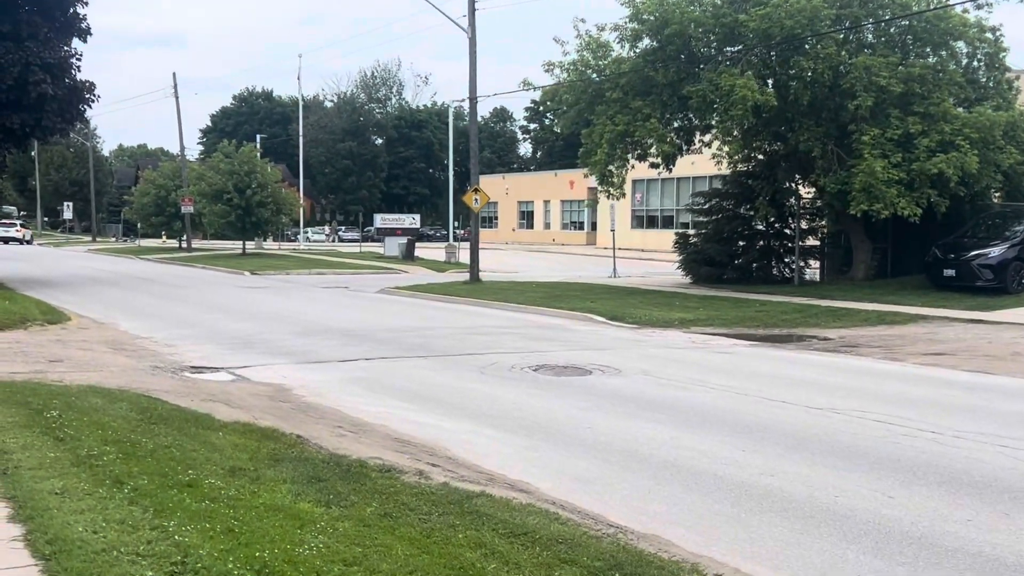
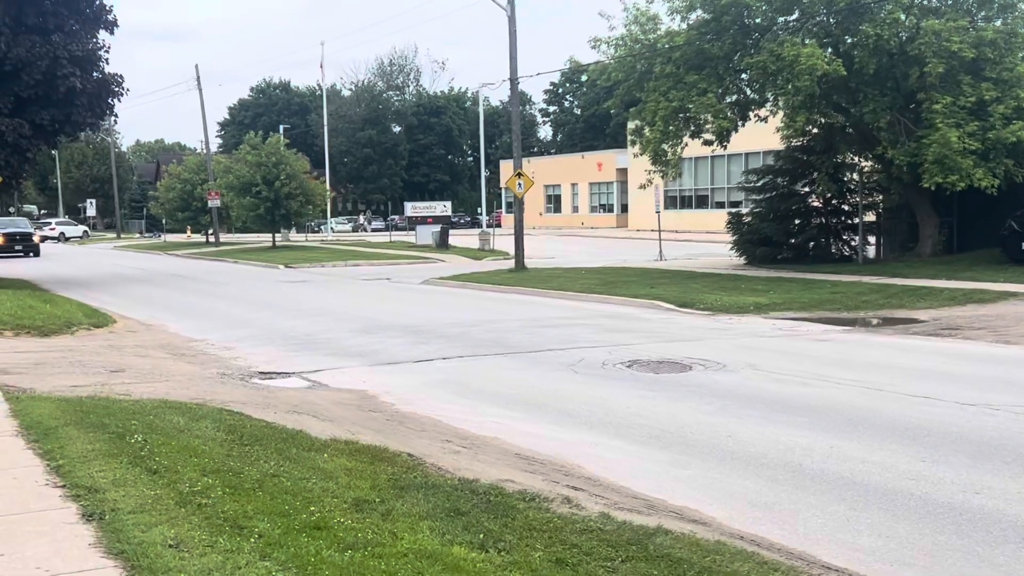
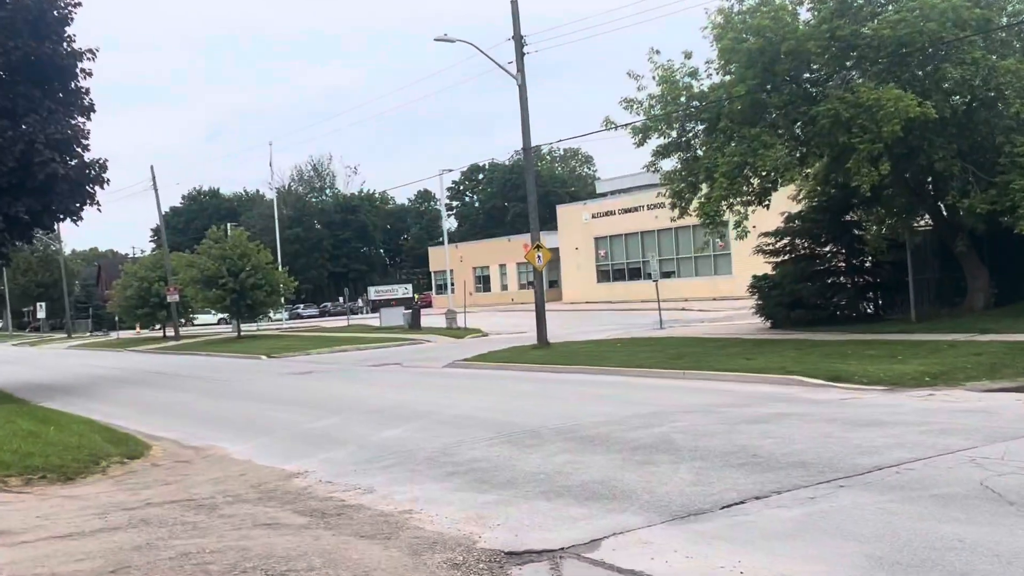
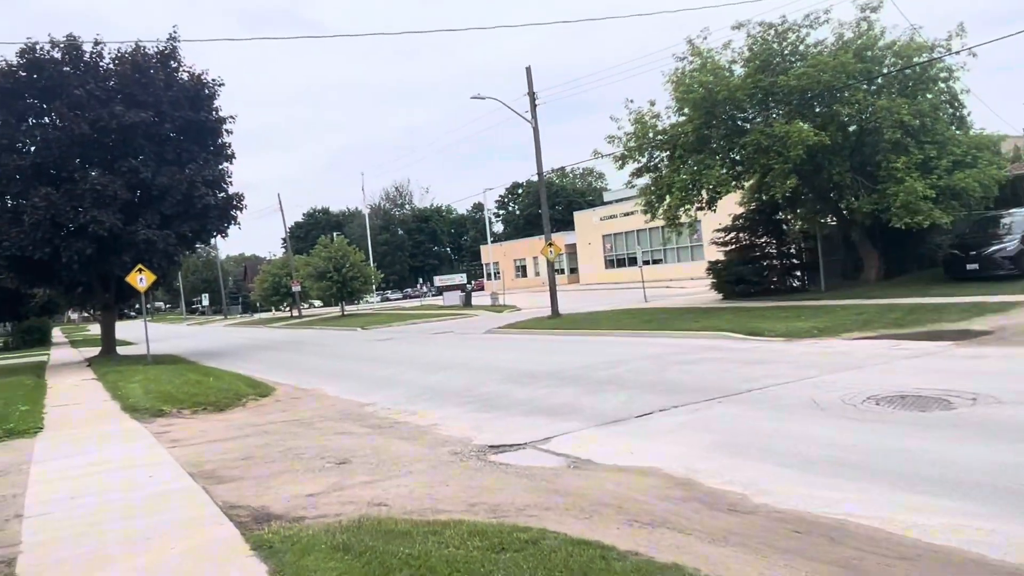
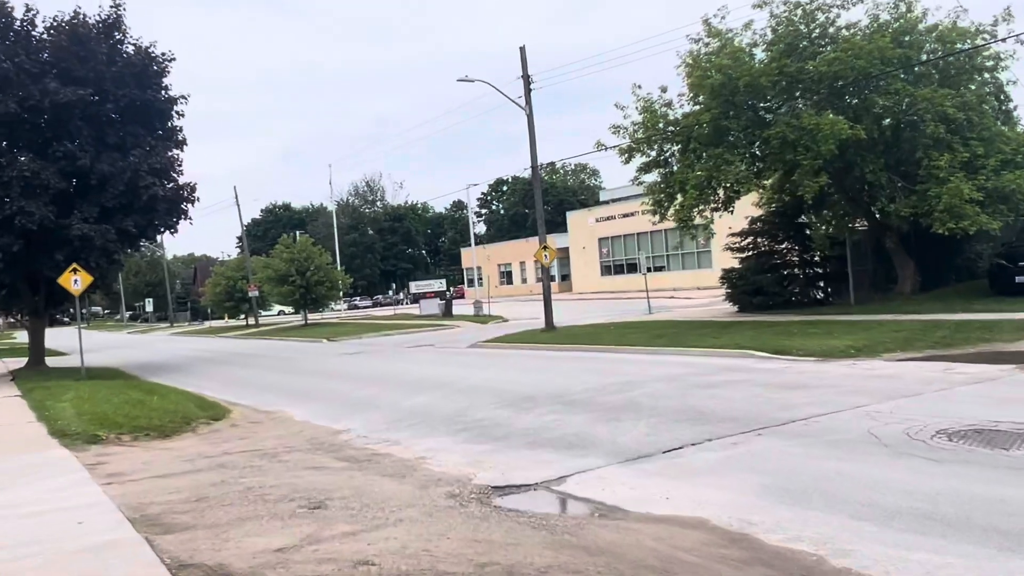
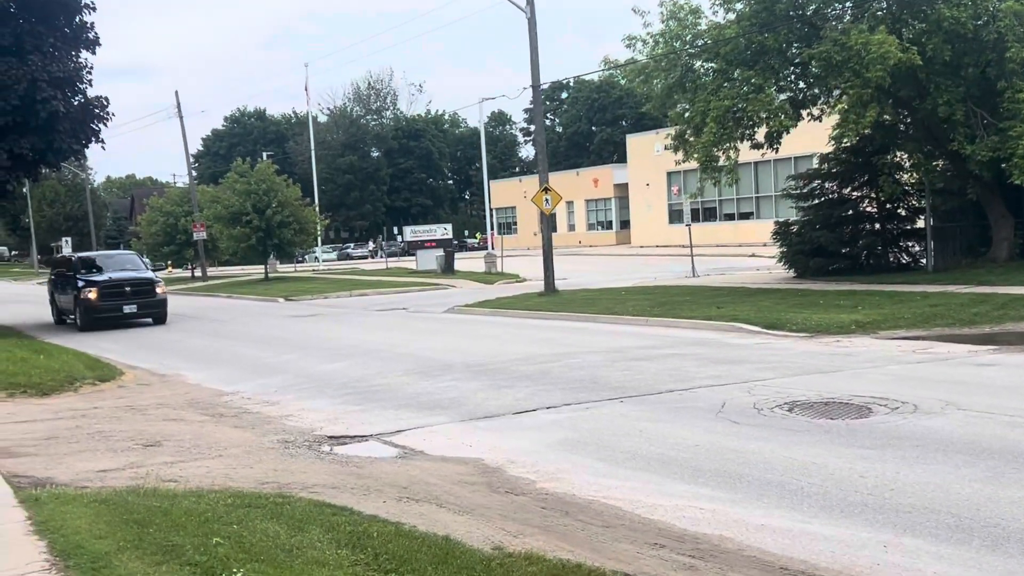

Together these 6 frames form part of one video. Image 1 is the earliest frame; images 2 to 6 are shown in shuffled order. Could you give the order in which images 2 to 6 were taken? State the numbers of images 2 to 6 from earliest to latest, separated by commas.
2, 6, 4, 5, 3
